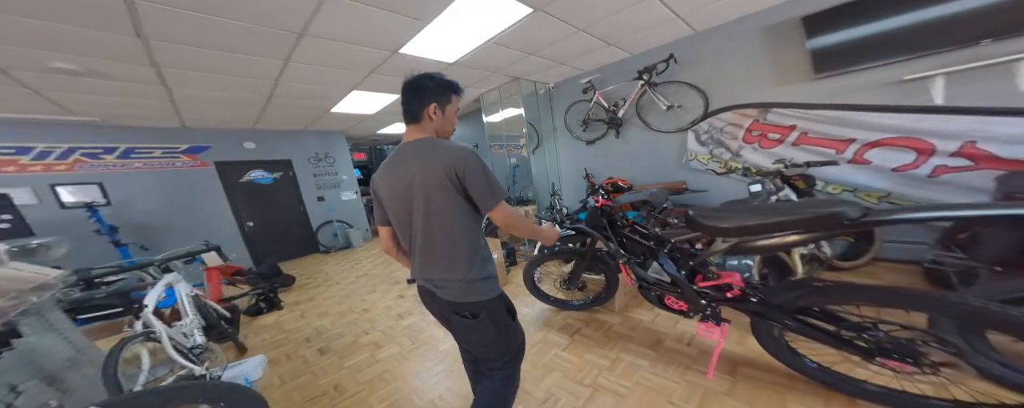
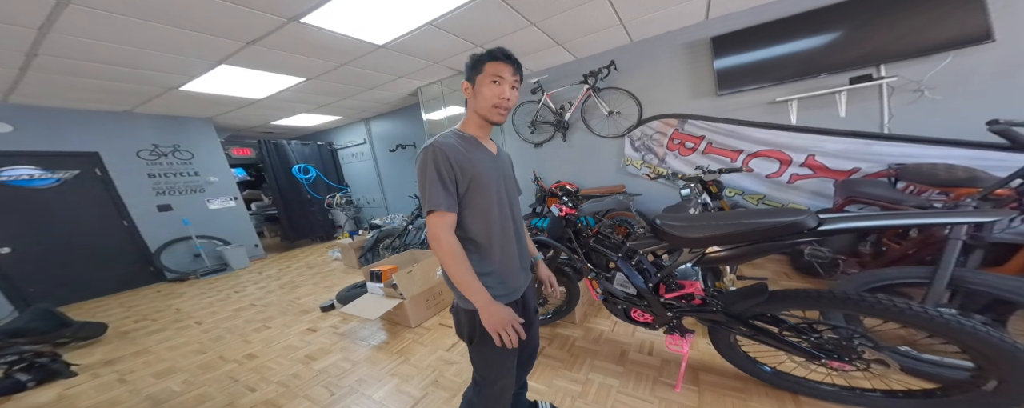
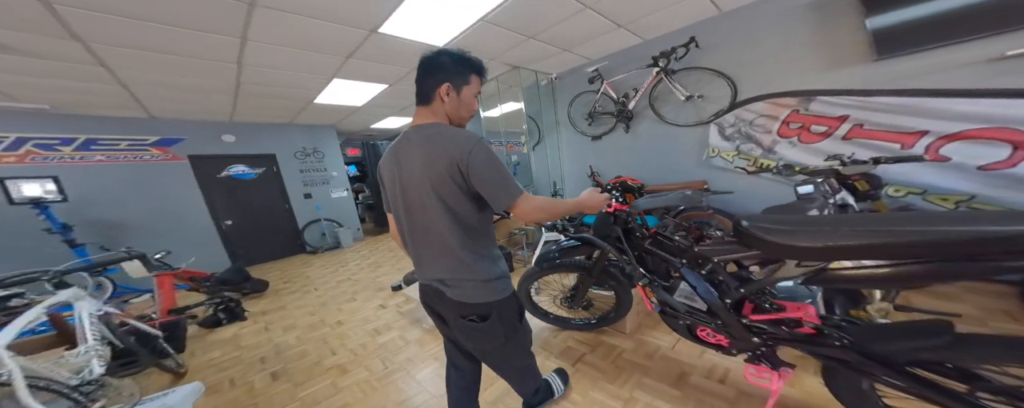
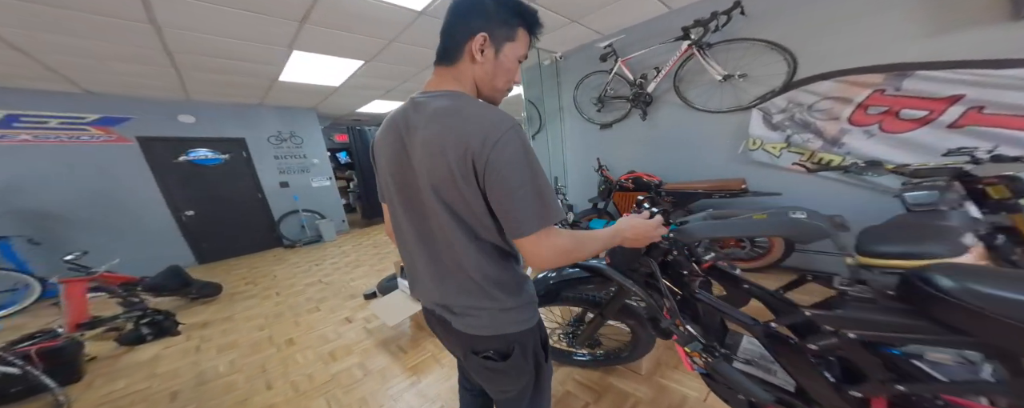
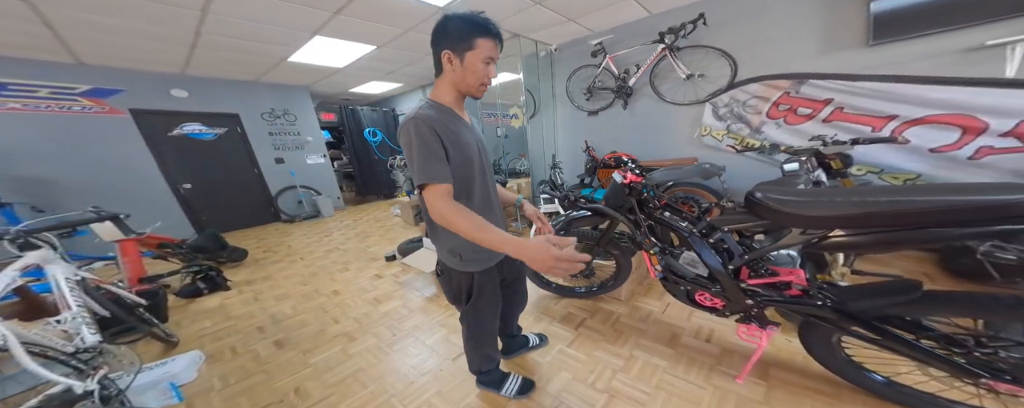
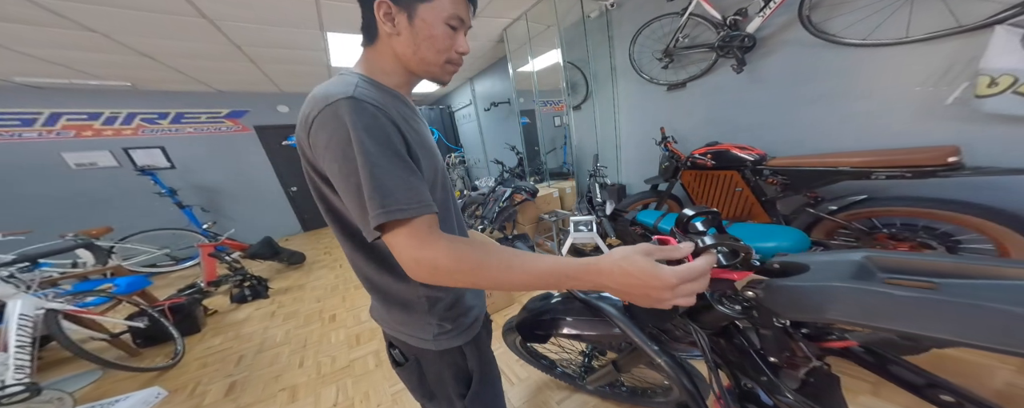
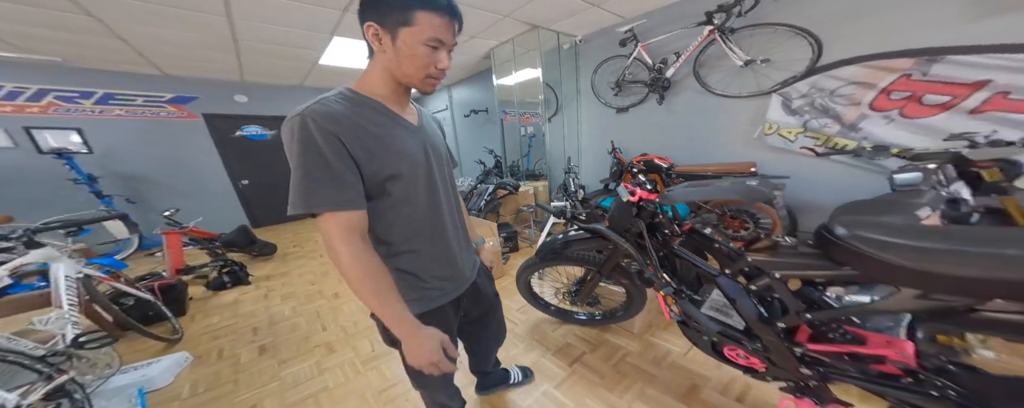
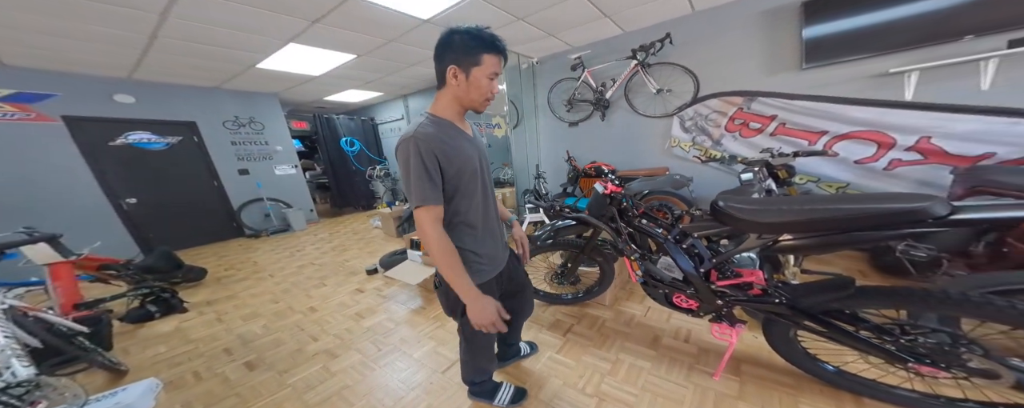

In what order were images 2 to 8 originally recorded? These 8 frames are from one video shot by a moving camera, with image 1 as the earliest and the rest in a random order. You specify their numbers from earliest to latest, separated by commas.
3, 4, 6, 7, 5, 8, 2
